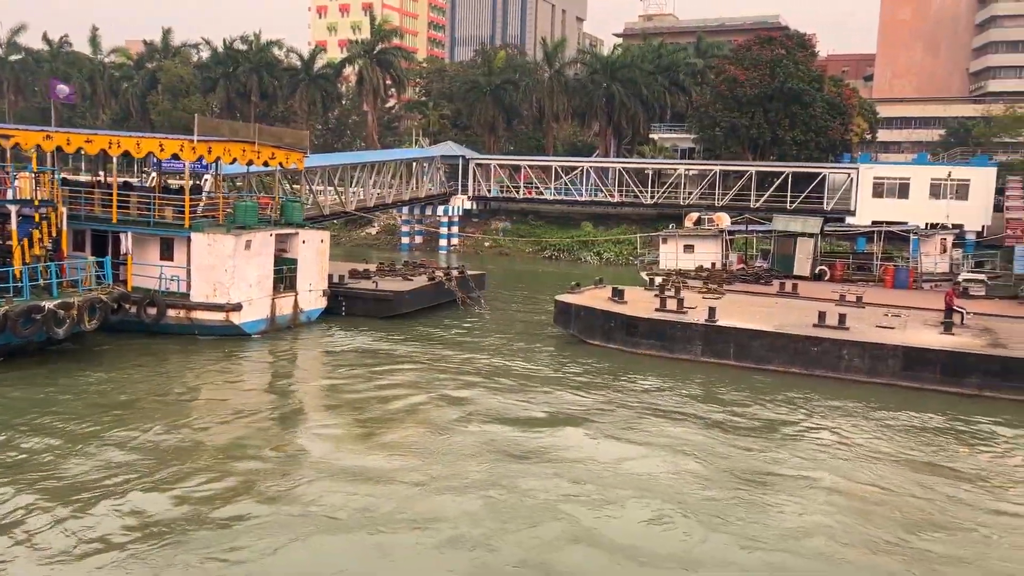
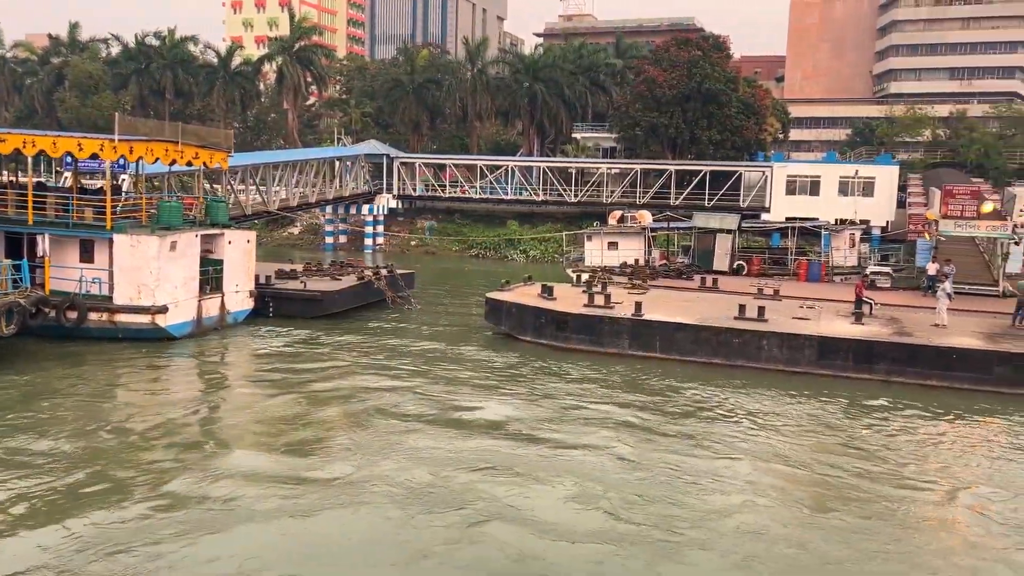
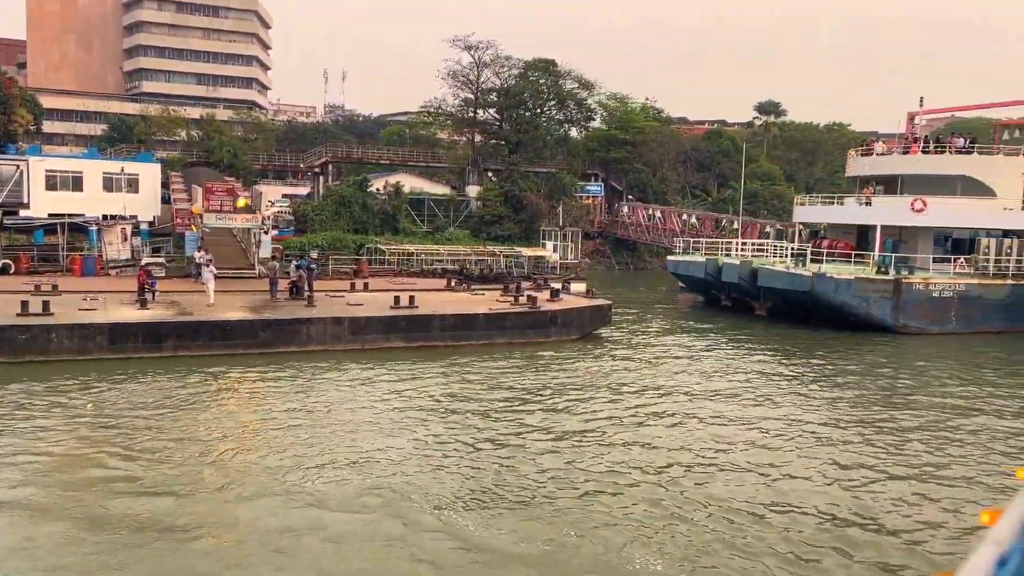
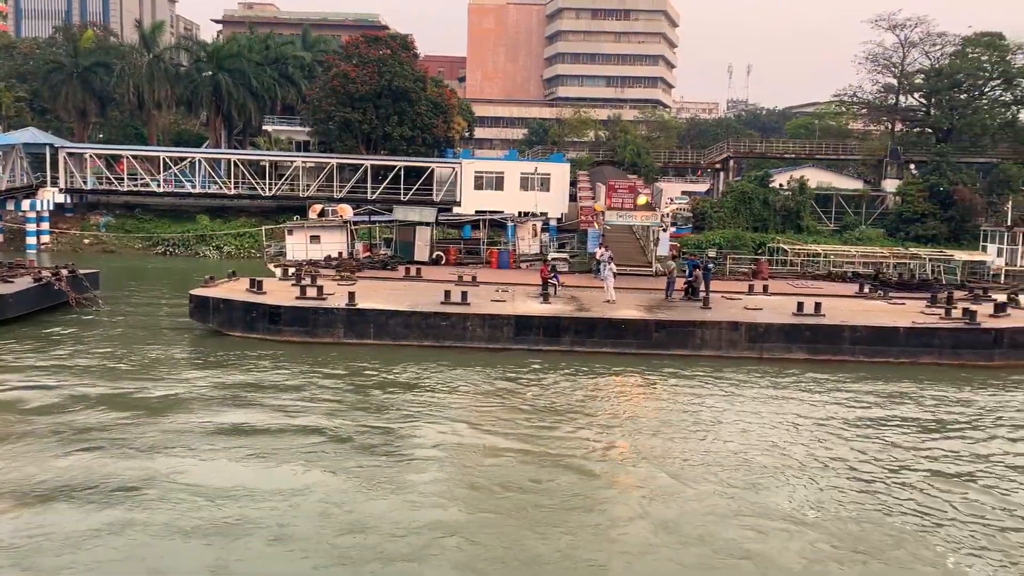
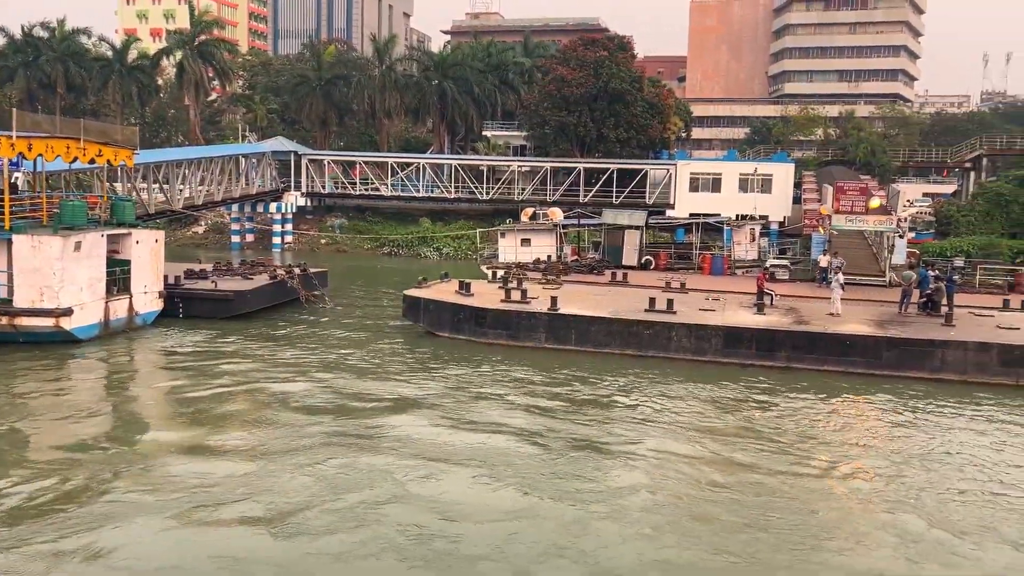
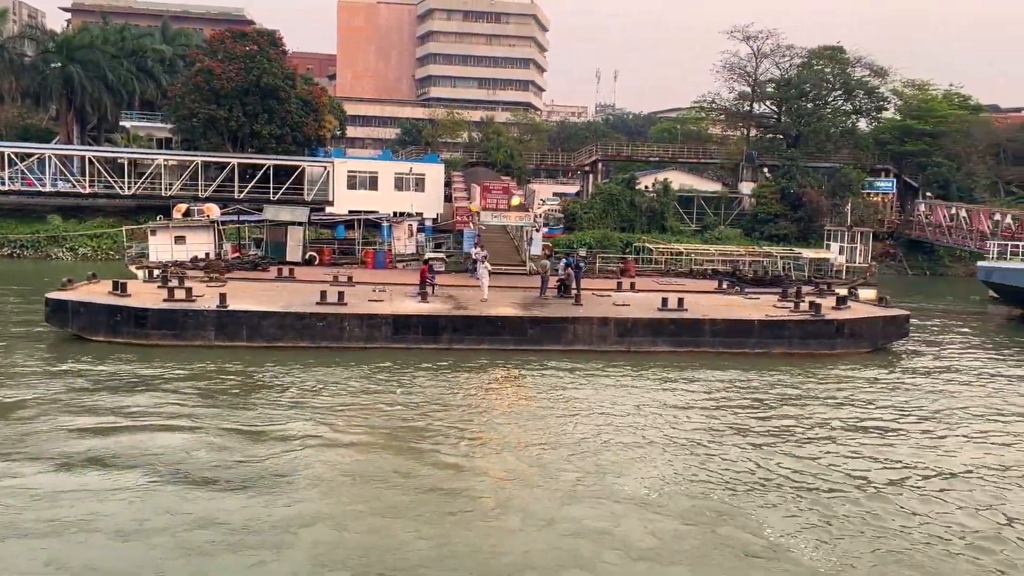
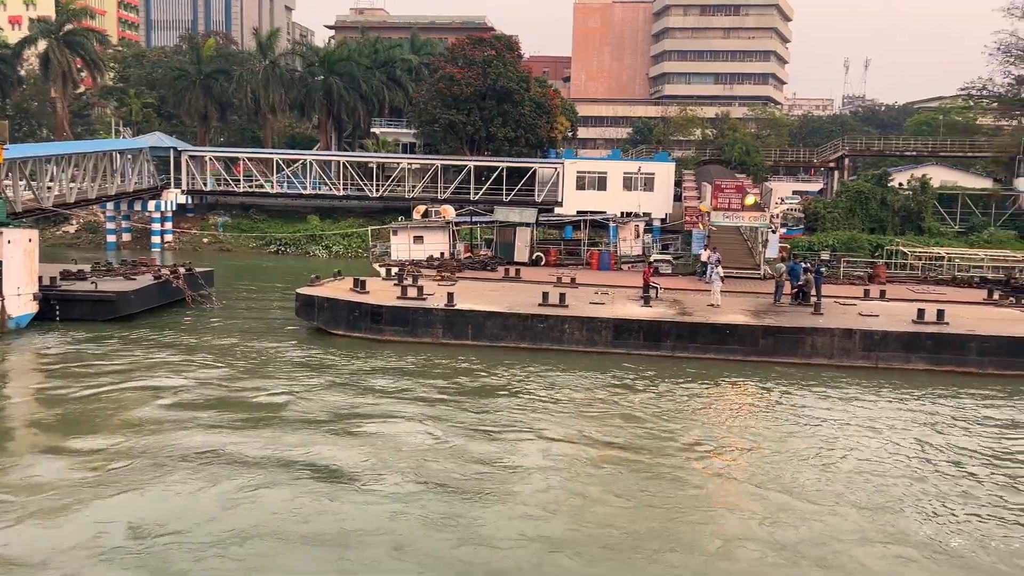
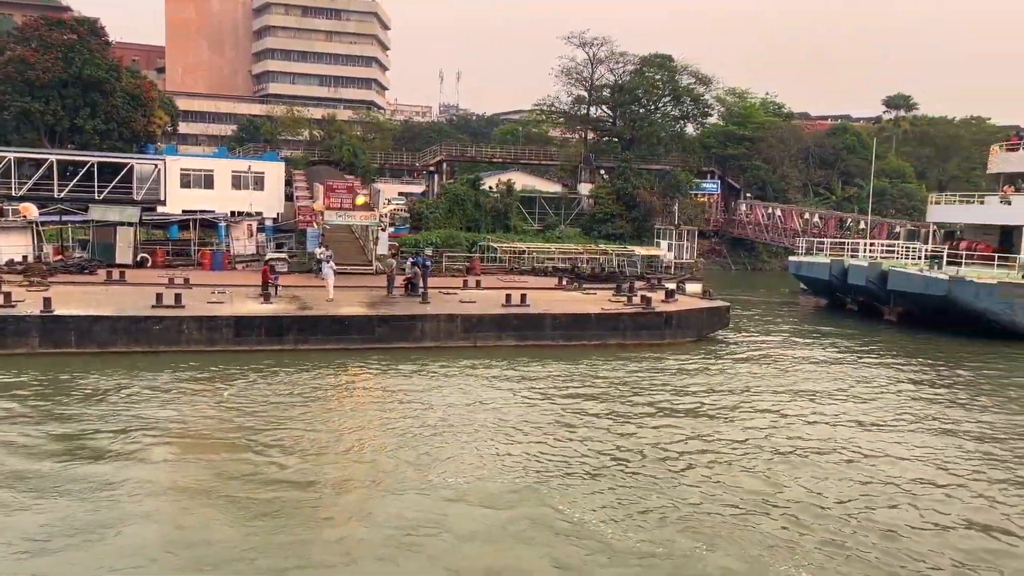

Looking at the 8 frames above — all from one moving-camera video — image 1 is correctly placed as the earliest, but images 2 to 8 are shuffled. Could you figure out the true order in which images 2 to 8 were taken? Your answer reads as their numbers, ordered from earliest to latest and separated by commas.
2, 5, 7, 4, 6, 8, 3
